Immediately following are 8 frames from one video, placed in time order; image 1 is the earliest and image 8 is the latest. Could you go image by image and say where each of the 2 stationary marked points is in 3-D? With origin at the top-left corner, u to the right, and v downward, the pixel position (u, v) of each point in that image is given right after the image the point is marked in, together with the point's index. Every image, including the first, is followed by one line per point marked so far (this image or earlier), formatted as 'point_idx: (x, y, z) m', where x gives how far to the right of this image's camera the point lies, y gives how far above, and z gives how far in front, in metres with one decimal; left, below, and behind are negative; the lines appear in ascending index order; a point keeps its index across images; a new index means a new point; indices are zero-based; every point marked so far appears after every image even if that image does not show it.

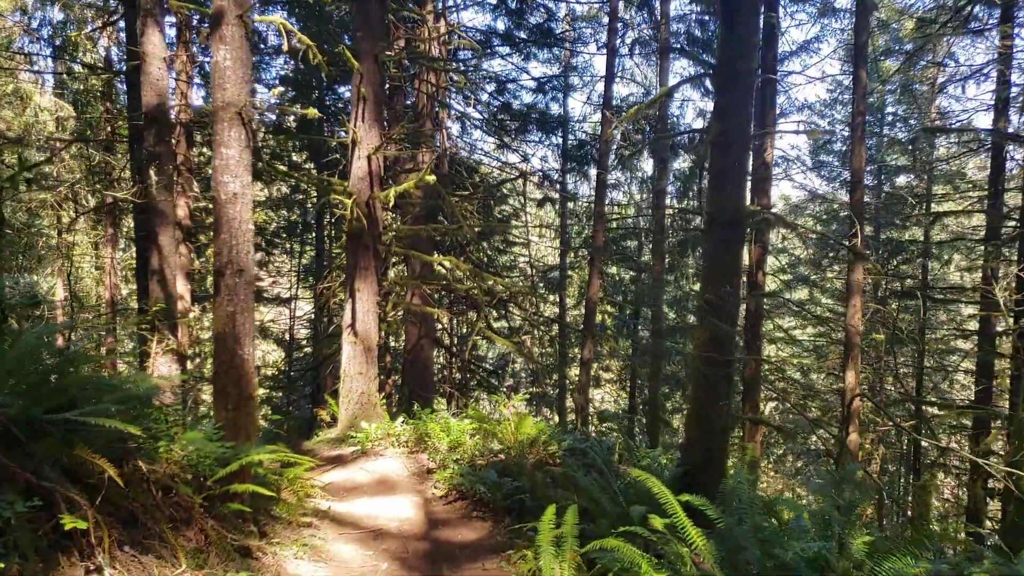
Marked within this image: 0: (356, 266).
0: (-1.4, +0.2, +7.5) m
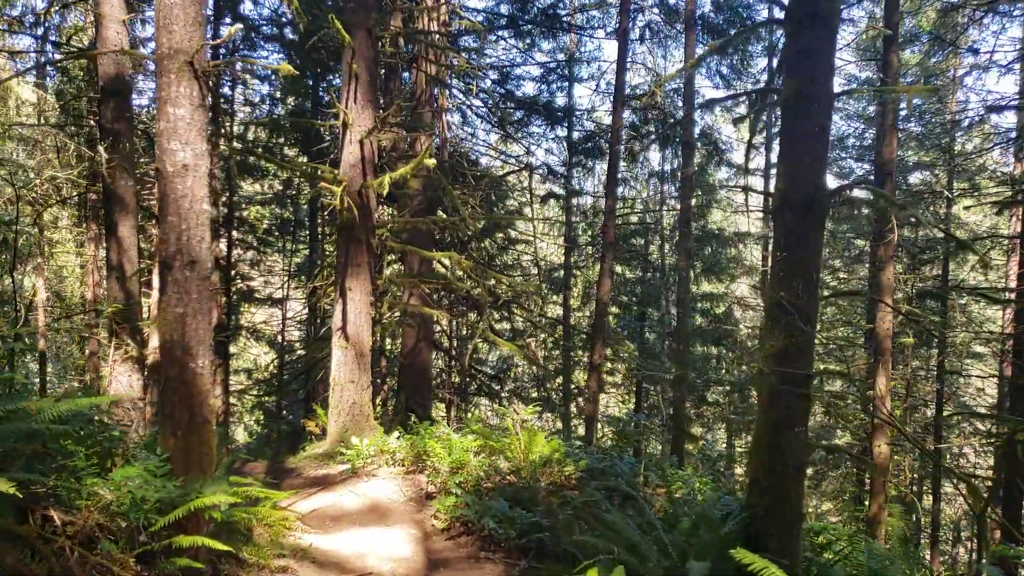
0: (-1.3, +0.2, +6.8) m
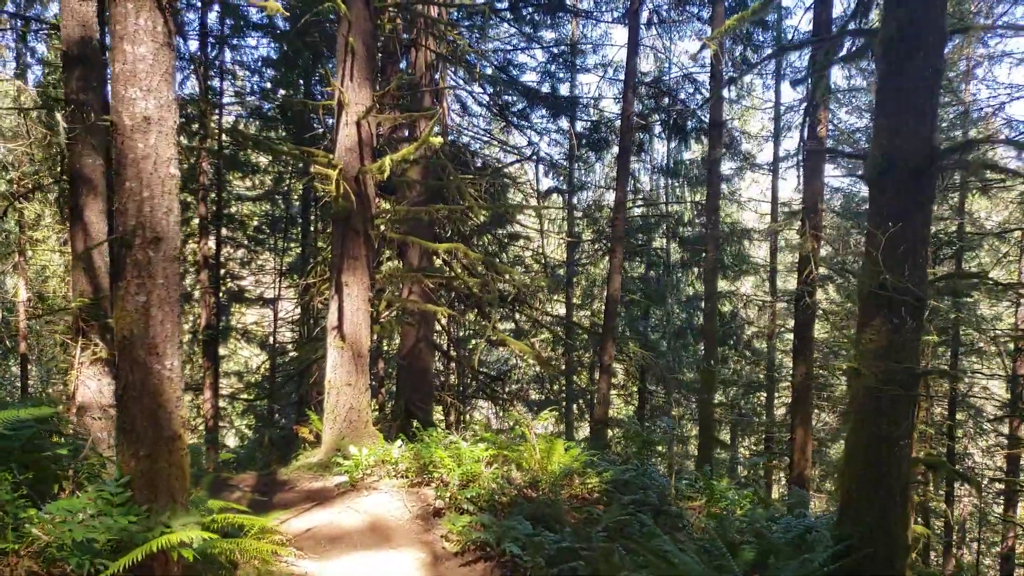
0: (-1.2, +0.2, +6.2) m
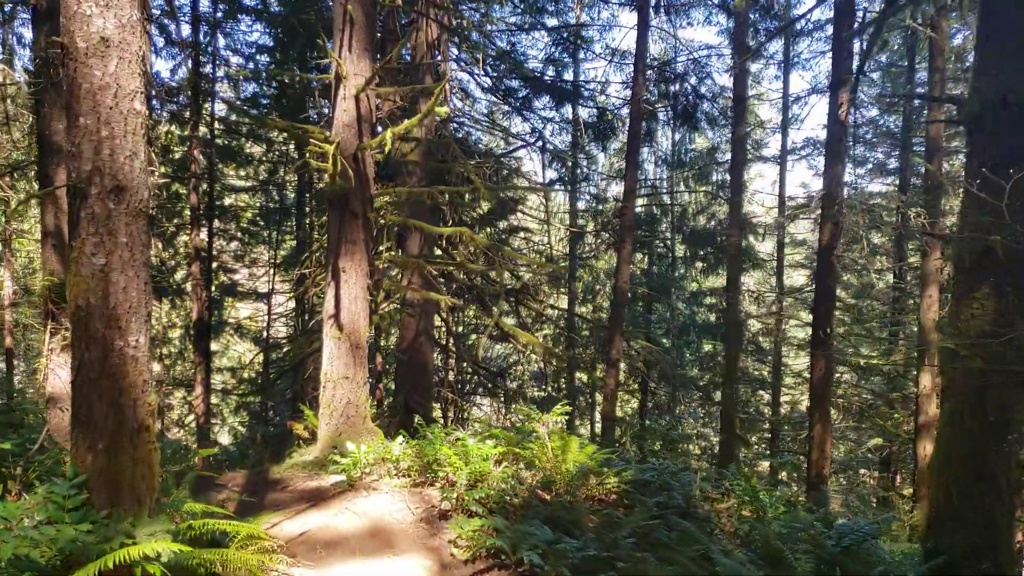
0: (-1.2, +0.3, +5.8) m
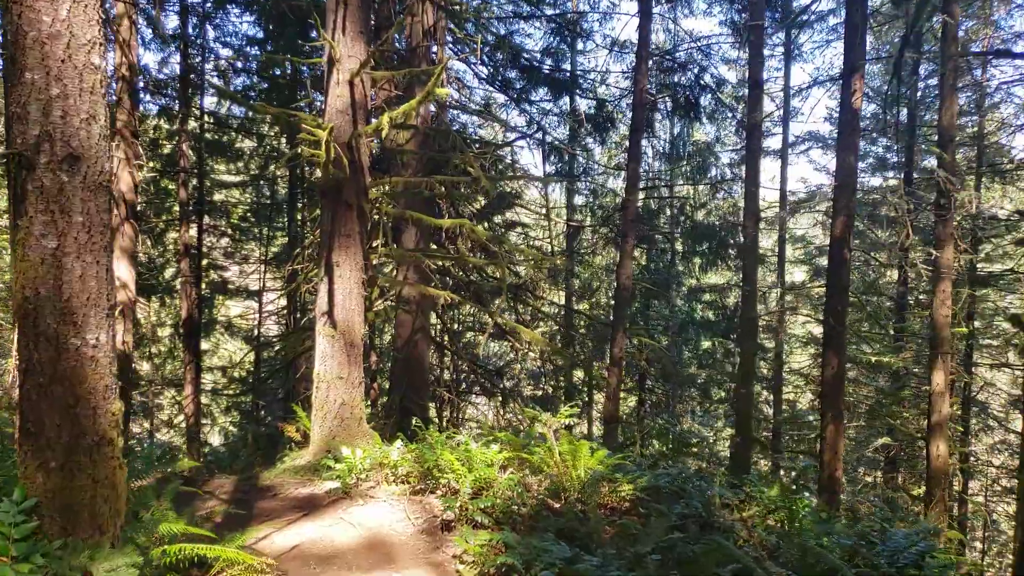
0: (-1.1, +0.4, +5.5) m
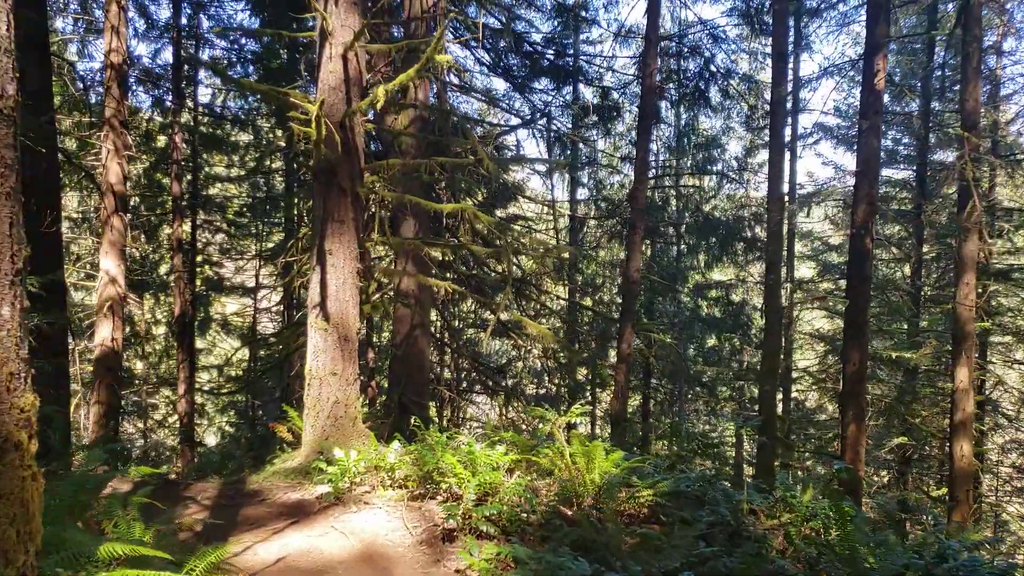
0: (-1.1, +0.4, +5.2) m
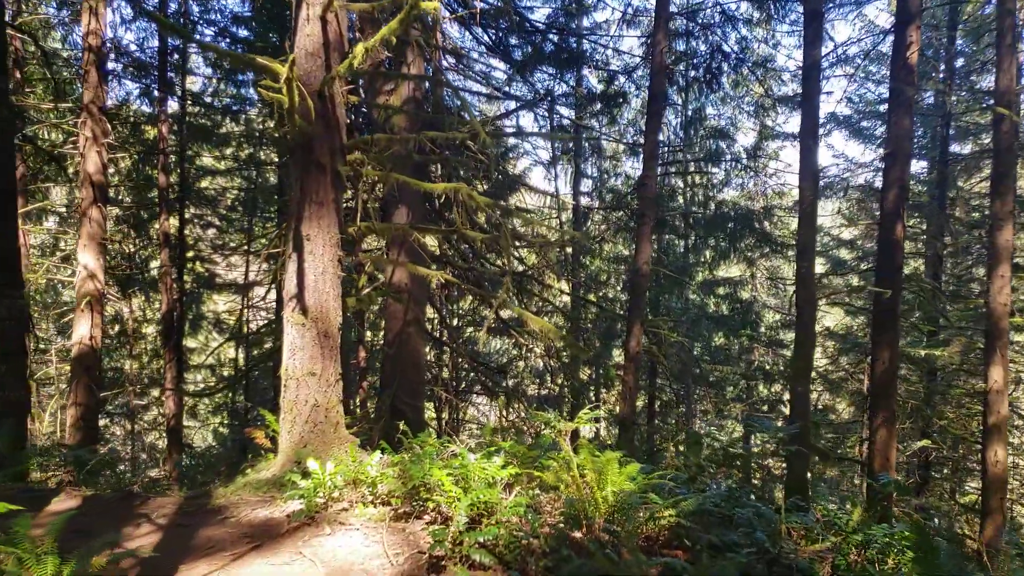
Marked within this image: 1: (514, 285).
0: (-1.1, +0.5, +4.6) m
1: (0.0, 0.0, +9.0) m
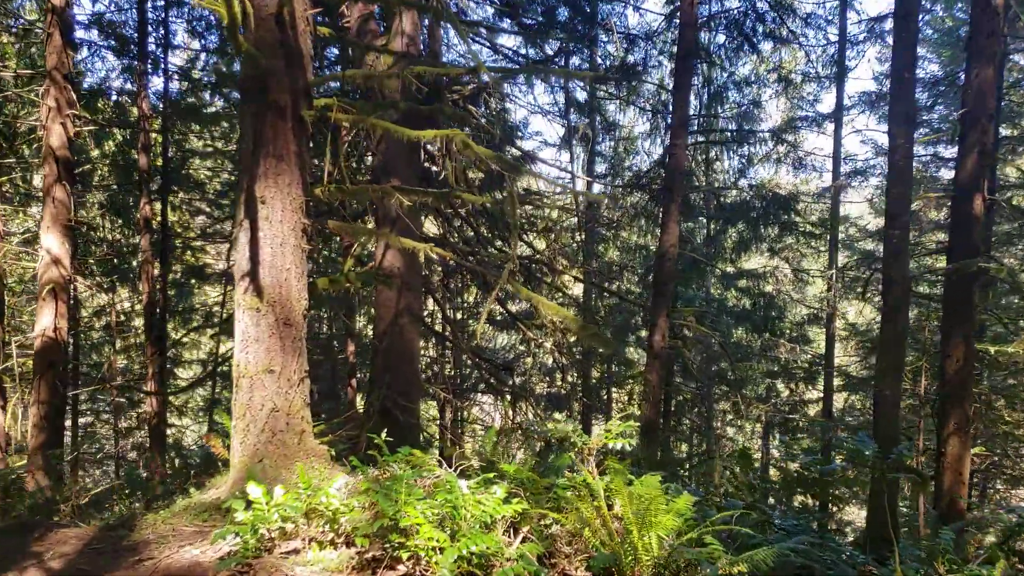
0: (-1.1, +0.6, +3.7) m
1: (+0.1, +0.2, +8.1) m
